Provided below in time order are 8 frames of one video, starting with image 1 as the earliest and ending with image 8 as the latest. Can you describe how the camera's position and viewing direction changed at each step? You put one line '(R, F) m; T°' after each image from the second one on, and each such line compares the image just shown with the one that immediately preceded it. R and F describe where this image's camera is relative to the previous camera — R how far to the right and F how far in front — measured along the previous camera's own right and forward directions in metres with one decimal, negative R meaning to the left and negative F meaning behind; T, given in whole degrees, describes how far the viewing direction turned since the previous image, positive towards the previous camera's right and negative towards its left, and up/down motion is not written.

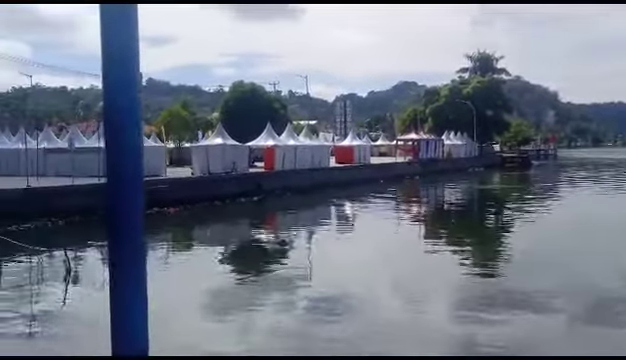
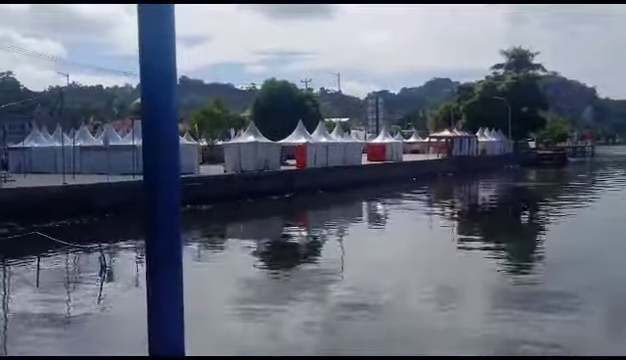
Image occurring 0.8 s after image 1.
(+0.2, 0.0) m; -3°
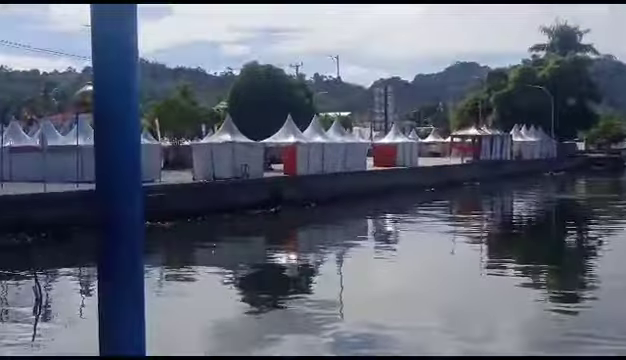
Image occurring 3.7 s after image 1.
(+0.3, +4.2) m; 0°
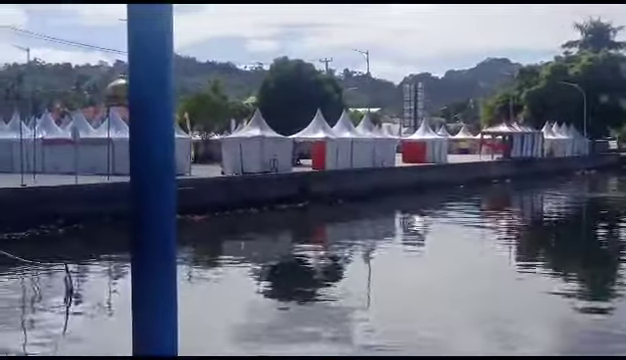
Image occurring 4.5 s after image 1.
(0.0, 0.0) m; -2°
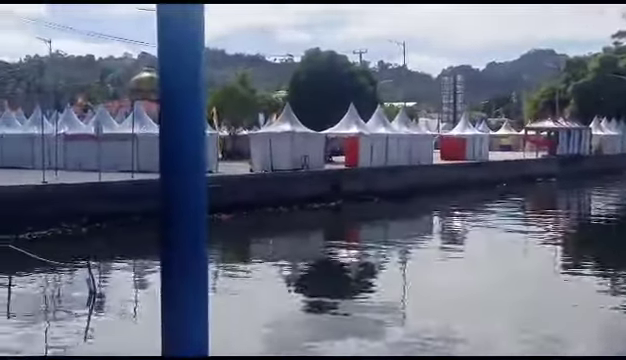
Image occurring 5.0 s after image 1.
(-0.1, +0.8) m; -2°
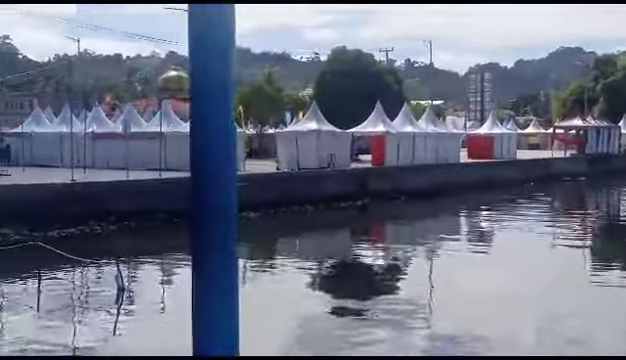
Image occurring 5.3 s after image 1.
(-0.1, 0.0) m; -2°
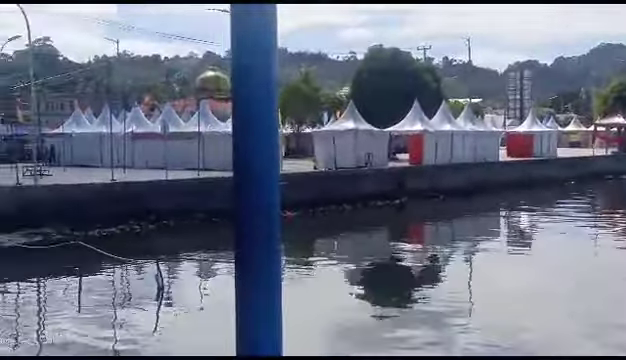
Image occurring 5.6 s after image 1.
(-0.1, 0.0) m; -2°
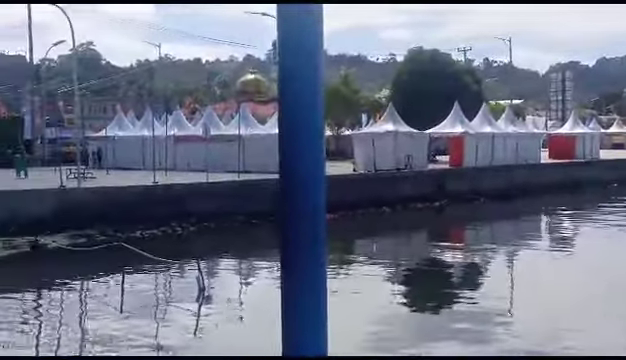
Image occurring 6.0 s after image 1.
(-0.1, 0.0) m; -3°
